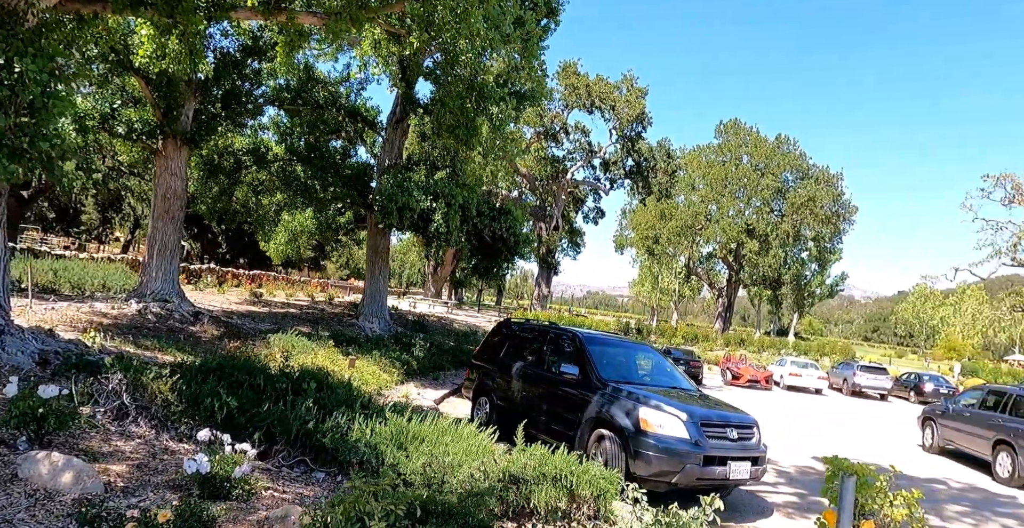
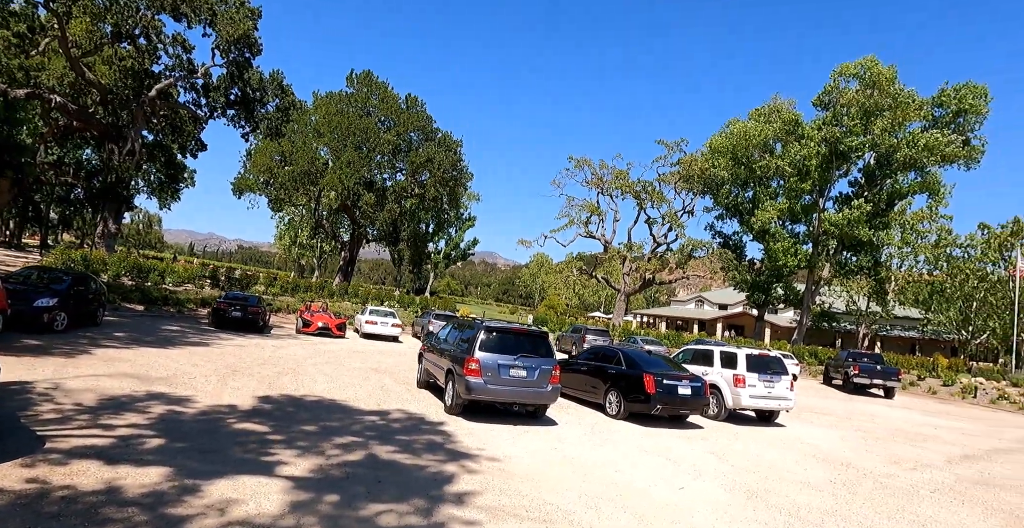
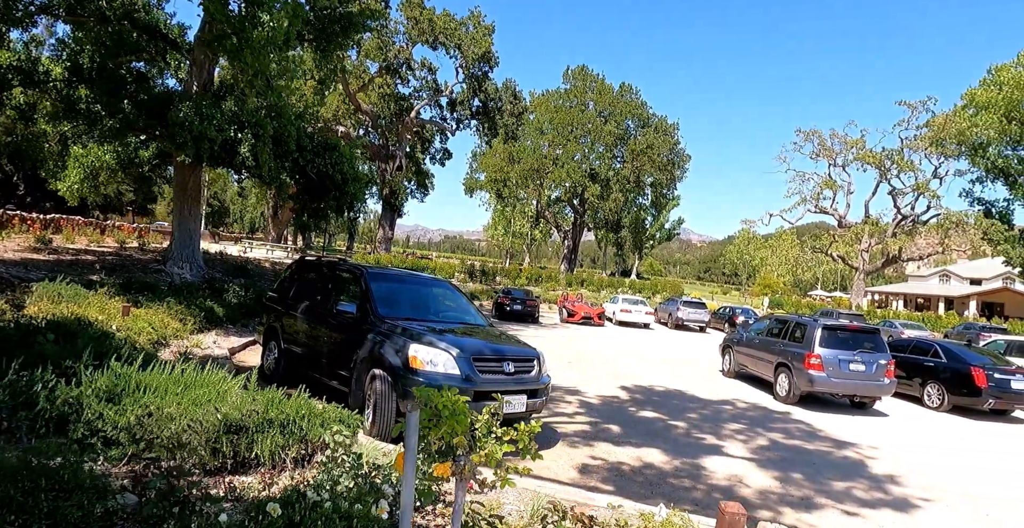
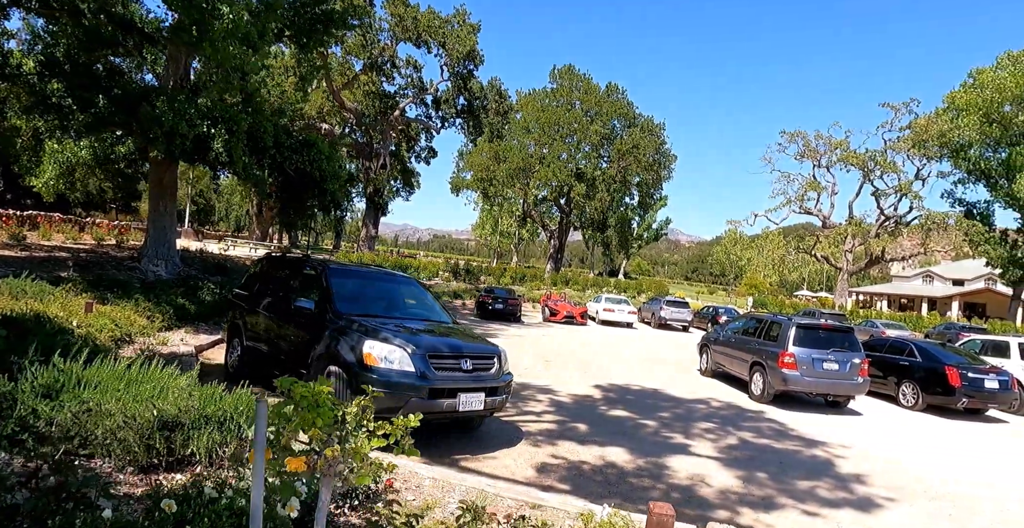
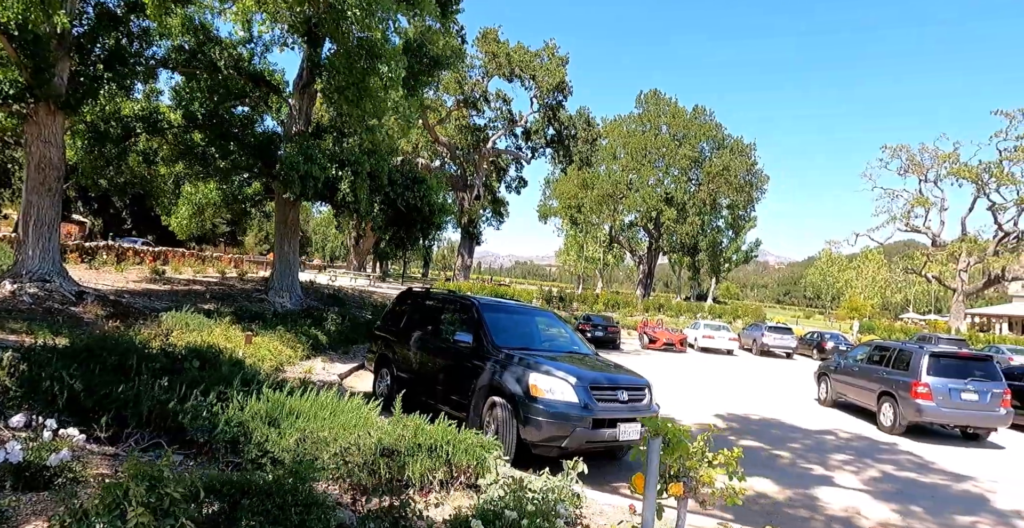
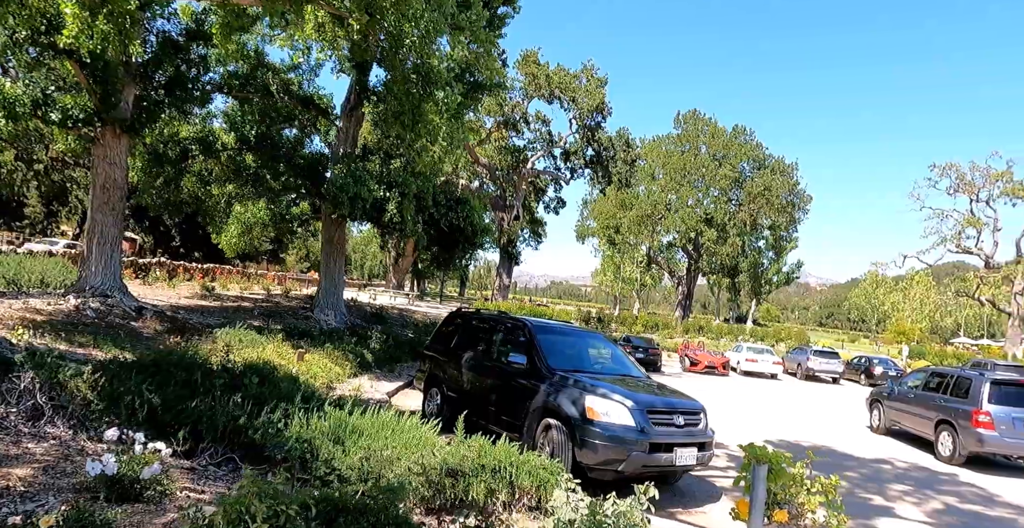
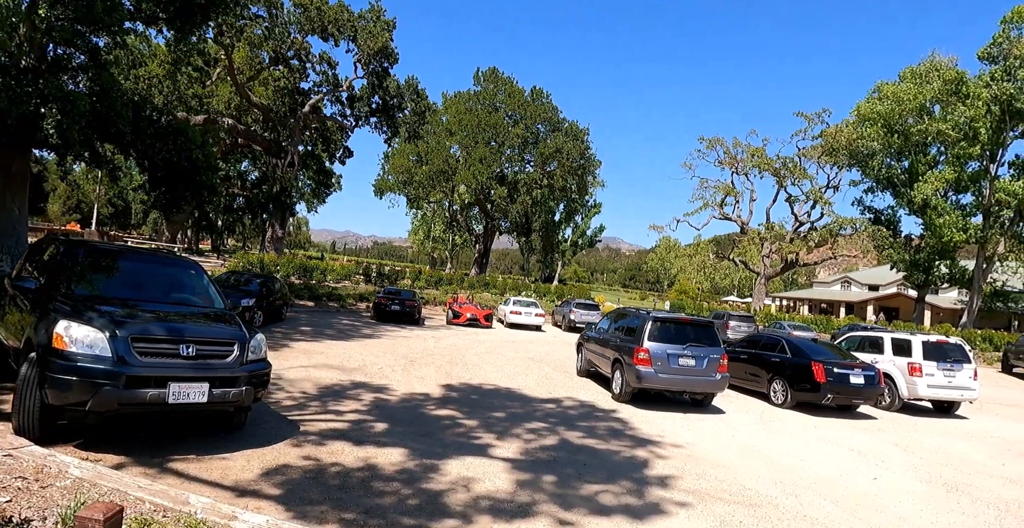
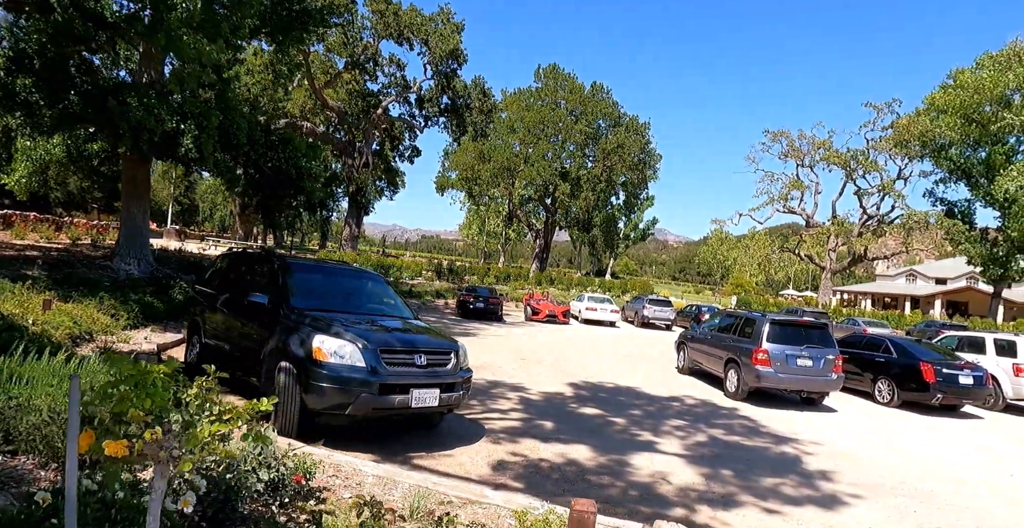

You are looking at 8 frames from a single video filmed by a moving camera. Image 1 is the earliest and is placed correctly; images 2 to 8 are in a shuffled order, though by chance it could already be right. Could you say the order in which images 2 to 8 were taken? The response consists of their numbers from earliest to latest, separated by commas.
6, 5, 3, 4, 8, 7, 2
